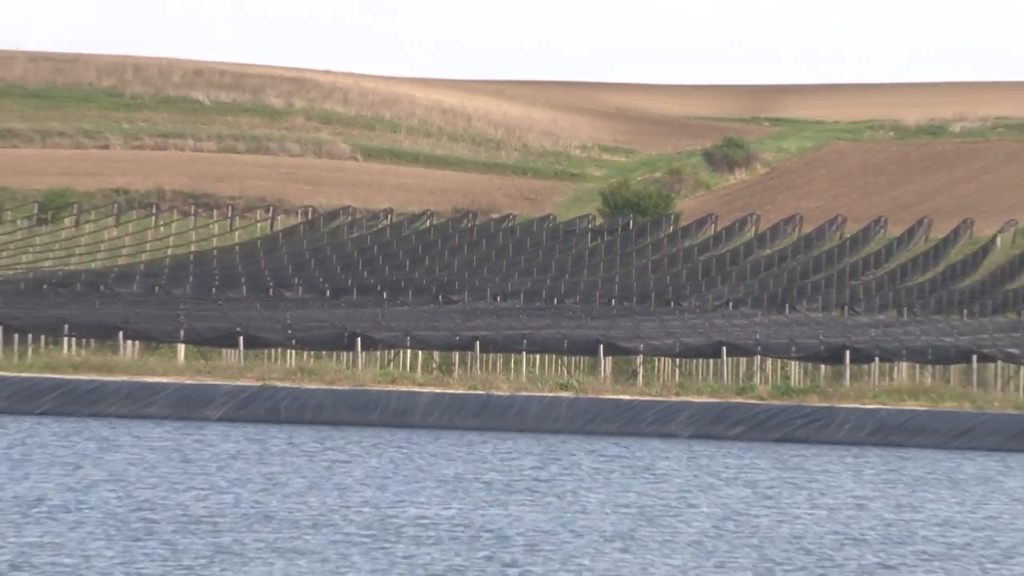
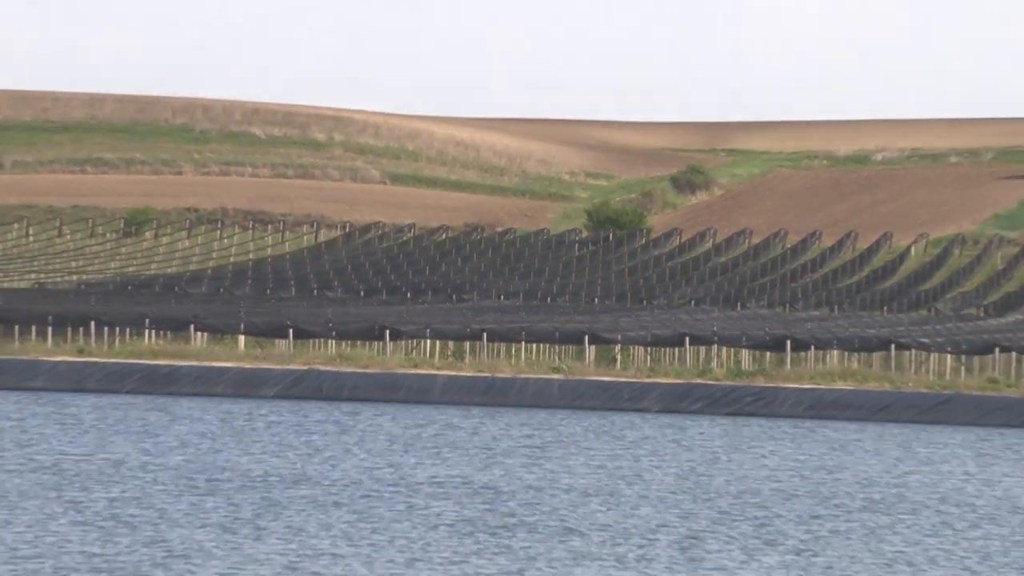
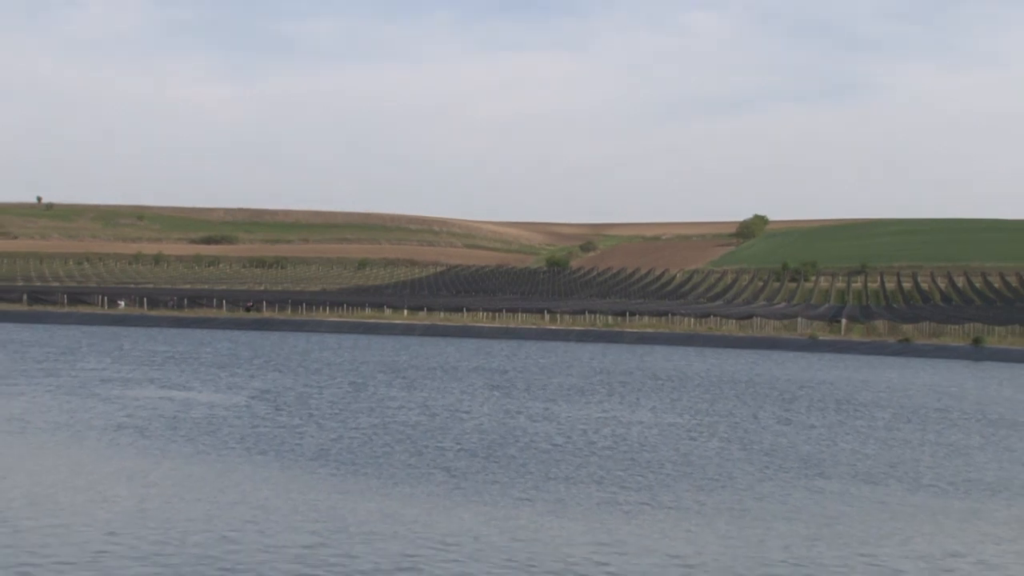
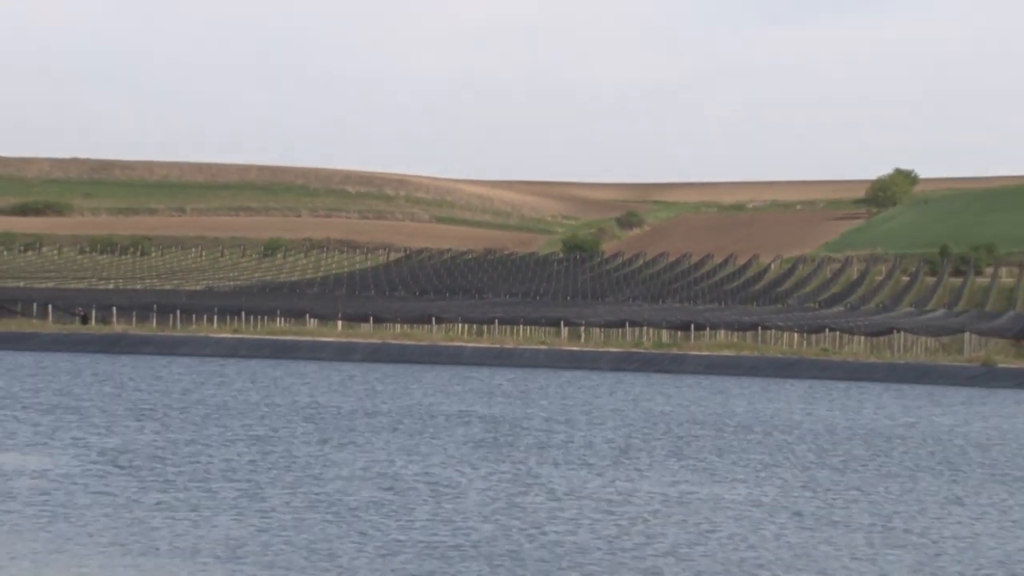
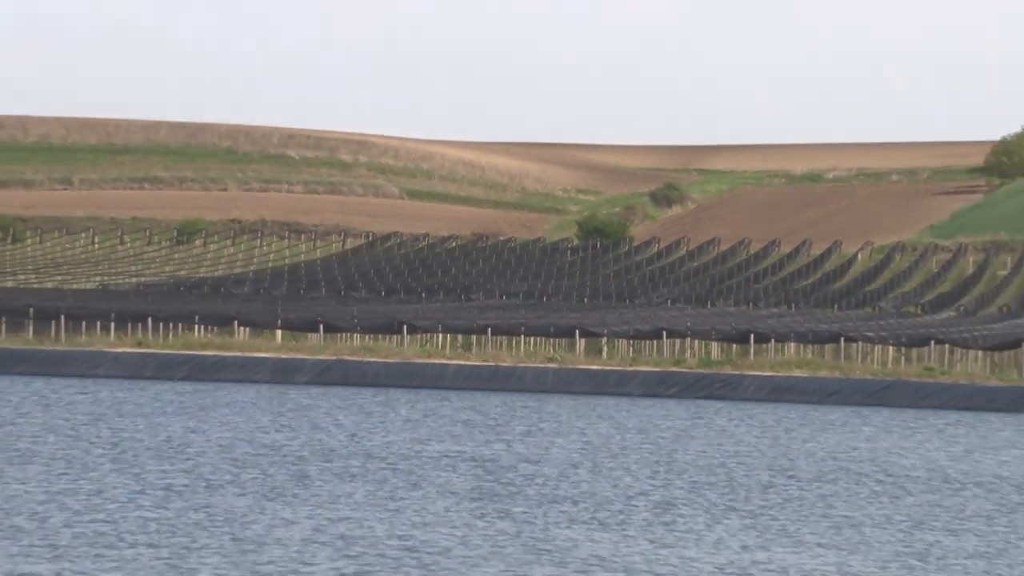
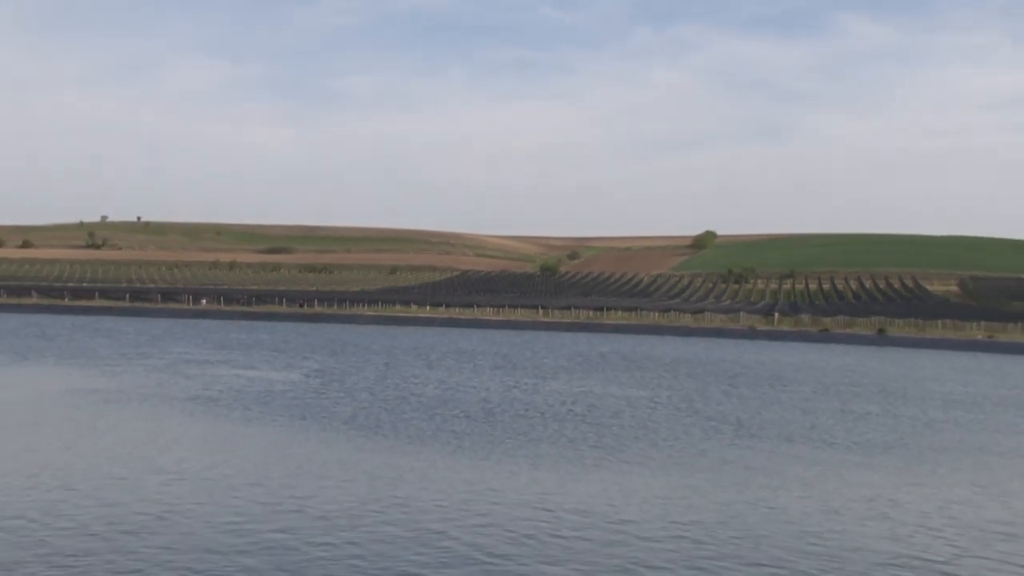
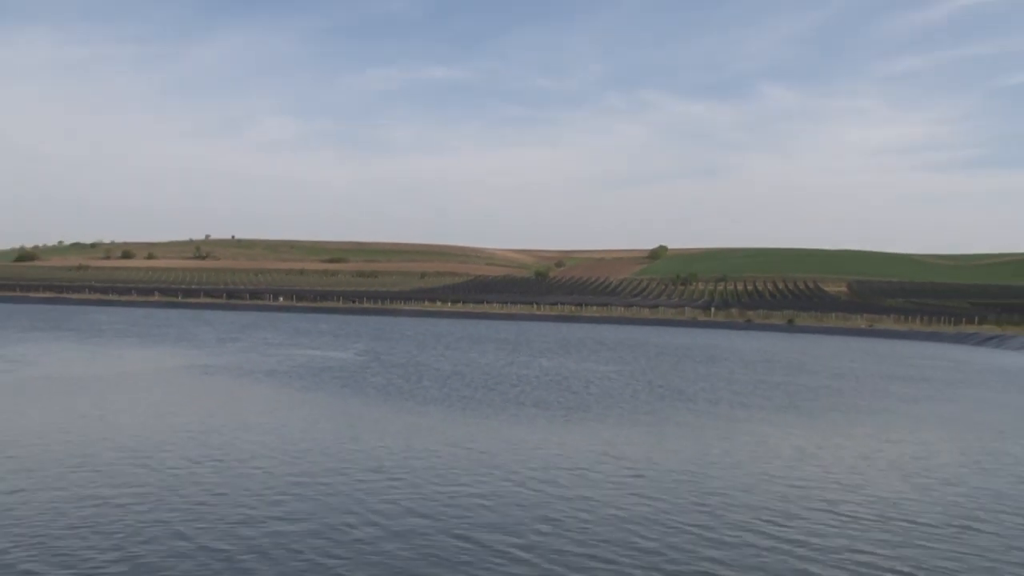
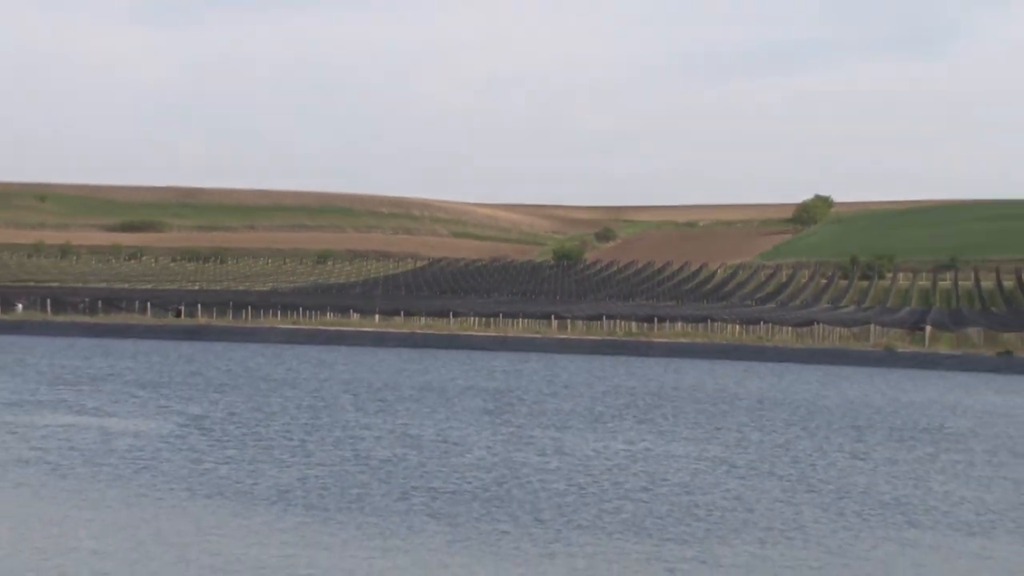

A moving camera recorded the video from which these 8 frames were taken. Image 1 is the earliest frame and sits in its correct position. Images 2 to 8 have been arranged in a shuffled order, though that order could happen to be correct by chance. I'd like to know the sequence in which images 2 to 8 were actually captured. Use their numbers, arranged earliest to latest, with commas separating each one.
2, 5, 4, 8, 3, 6, 7
